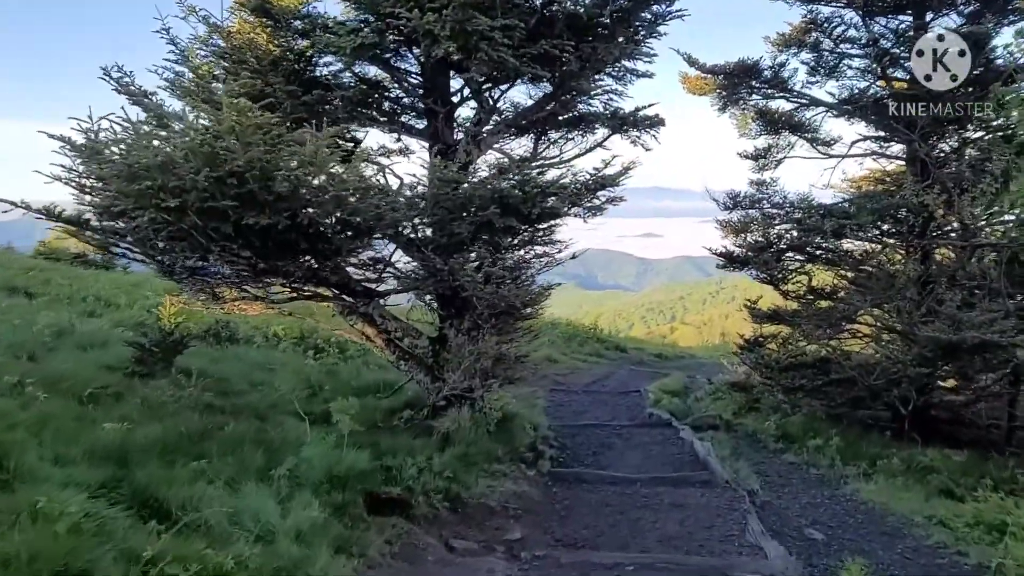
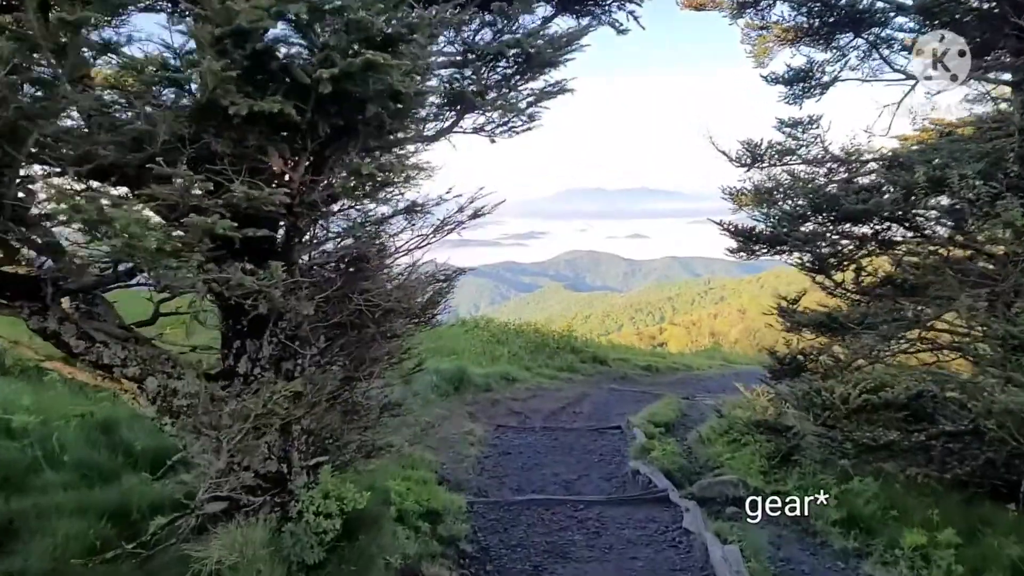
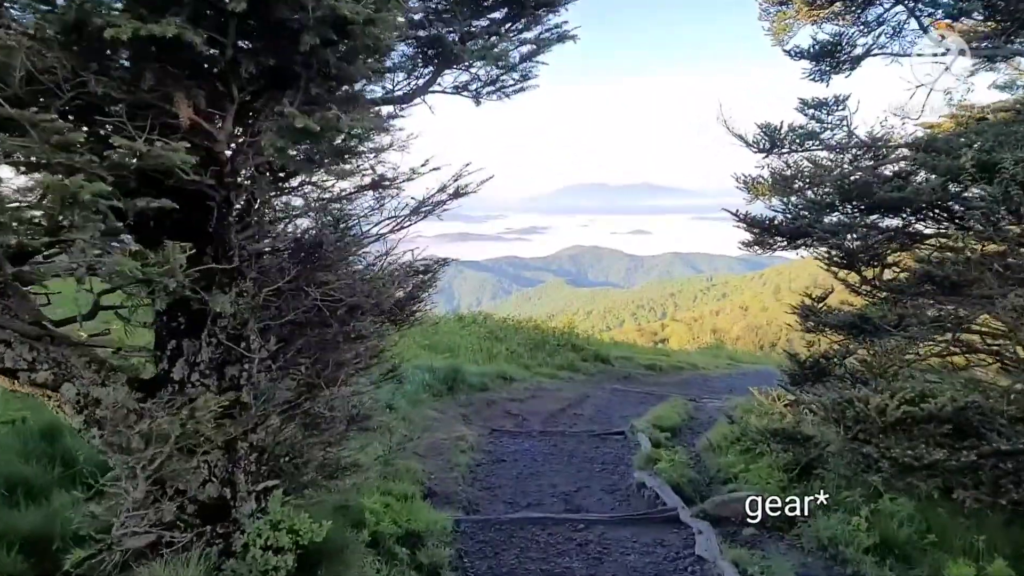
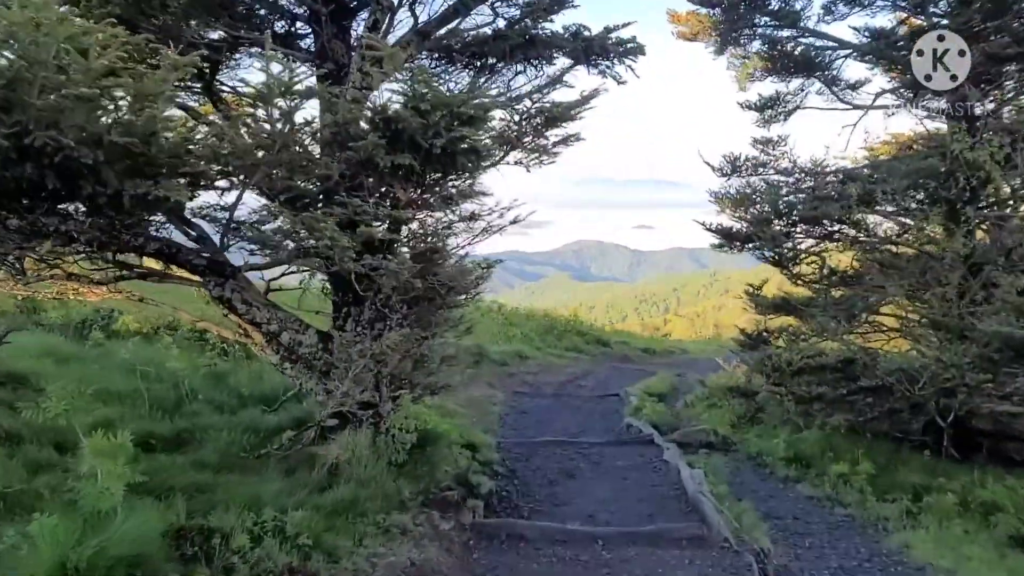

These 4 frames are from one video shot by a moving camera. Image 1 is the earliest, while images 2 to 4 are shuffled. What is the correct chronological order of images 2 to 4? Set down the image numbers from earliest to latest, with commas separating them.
4, 2, 3
